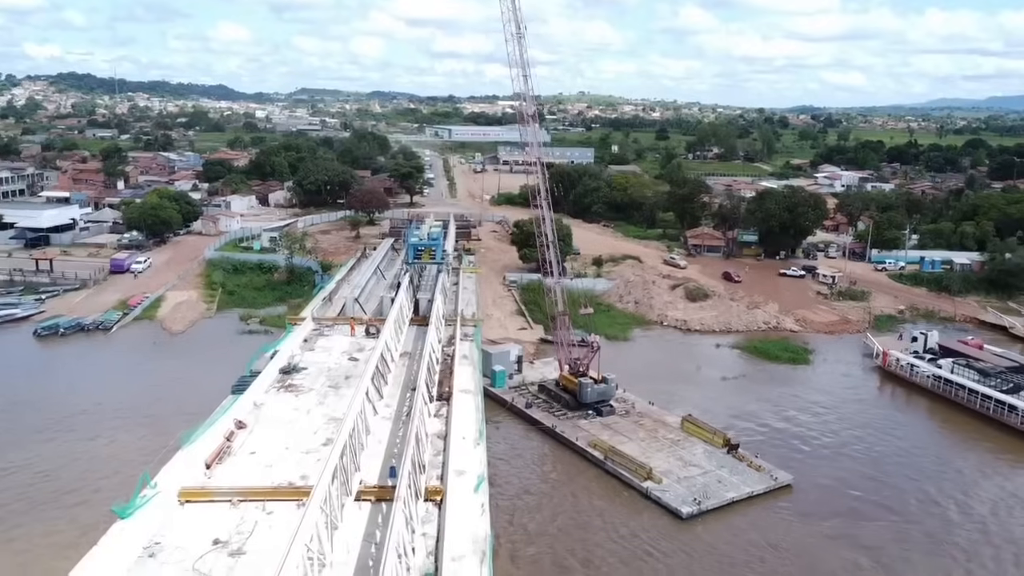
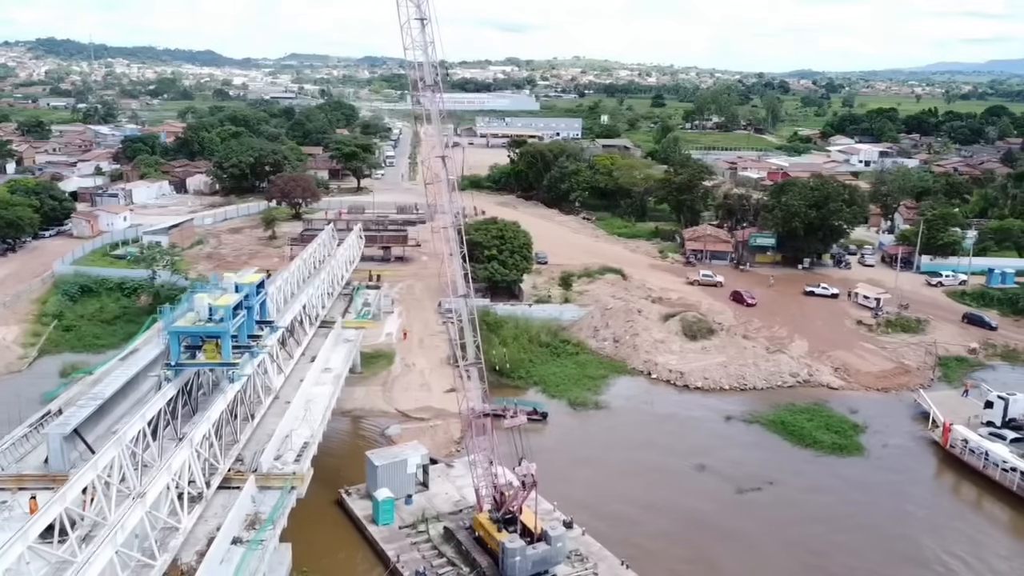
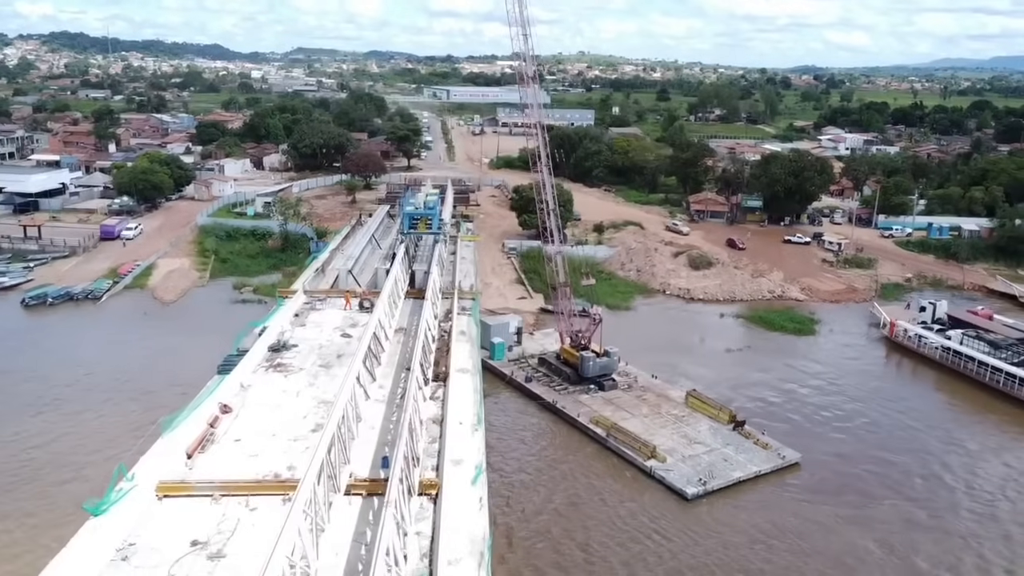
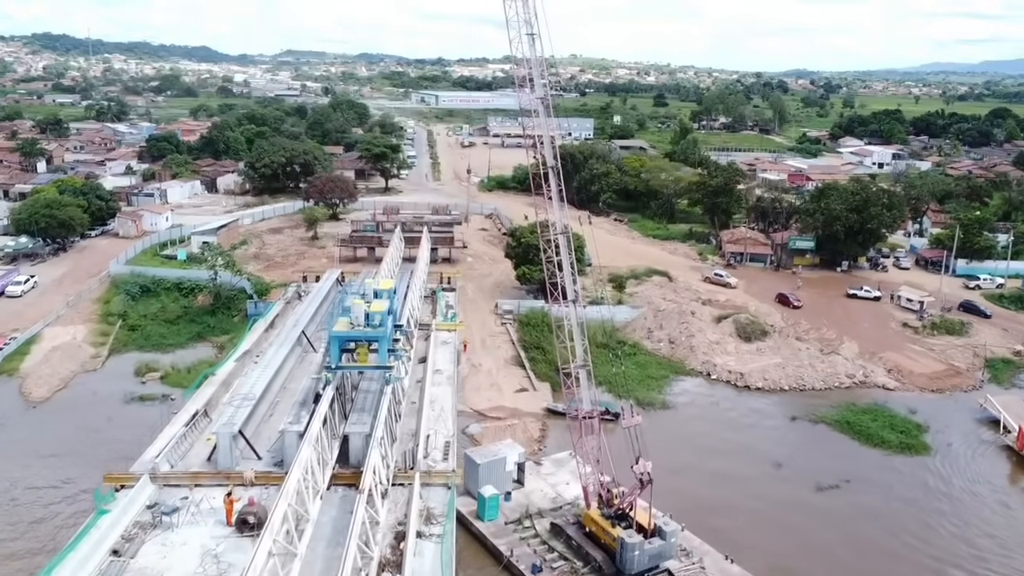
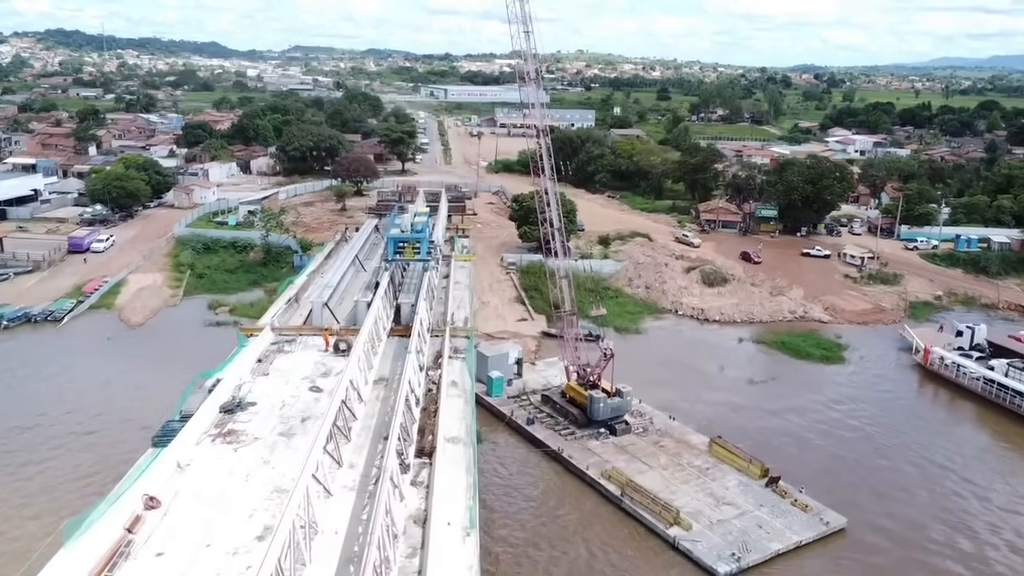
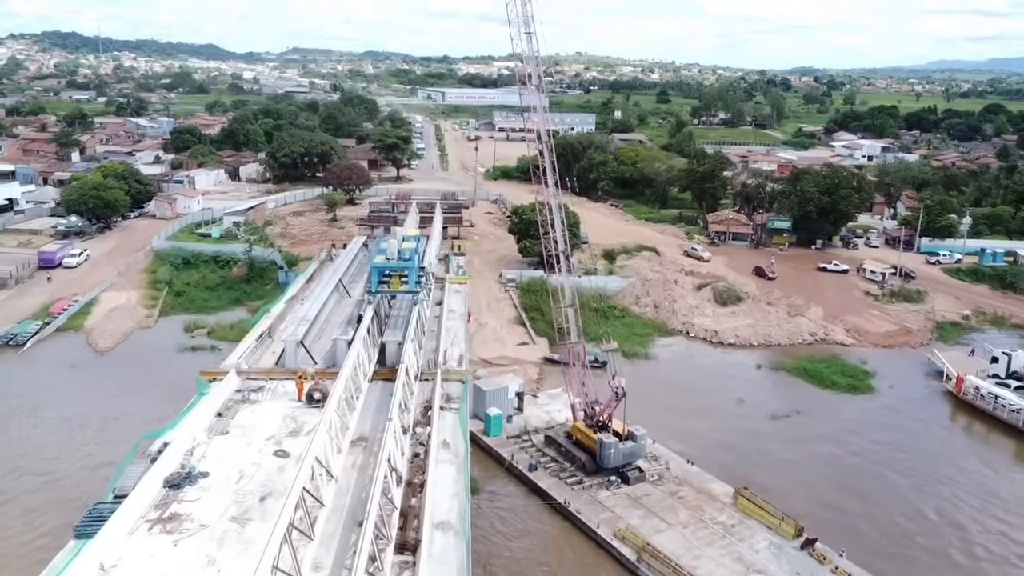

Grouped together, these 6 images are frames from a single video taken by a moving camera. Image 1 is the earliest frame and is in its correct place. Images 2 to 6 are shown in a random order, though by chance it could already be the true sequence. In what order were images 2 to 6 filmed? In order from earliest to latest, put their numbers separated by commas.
3, 5, 6, 4, 2
